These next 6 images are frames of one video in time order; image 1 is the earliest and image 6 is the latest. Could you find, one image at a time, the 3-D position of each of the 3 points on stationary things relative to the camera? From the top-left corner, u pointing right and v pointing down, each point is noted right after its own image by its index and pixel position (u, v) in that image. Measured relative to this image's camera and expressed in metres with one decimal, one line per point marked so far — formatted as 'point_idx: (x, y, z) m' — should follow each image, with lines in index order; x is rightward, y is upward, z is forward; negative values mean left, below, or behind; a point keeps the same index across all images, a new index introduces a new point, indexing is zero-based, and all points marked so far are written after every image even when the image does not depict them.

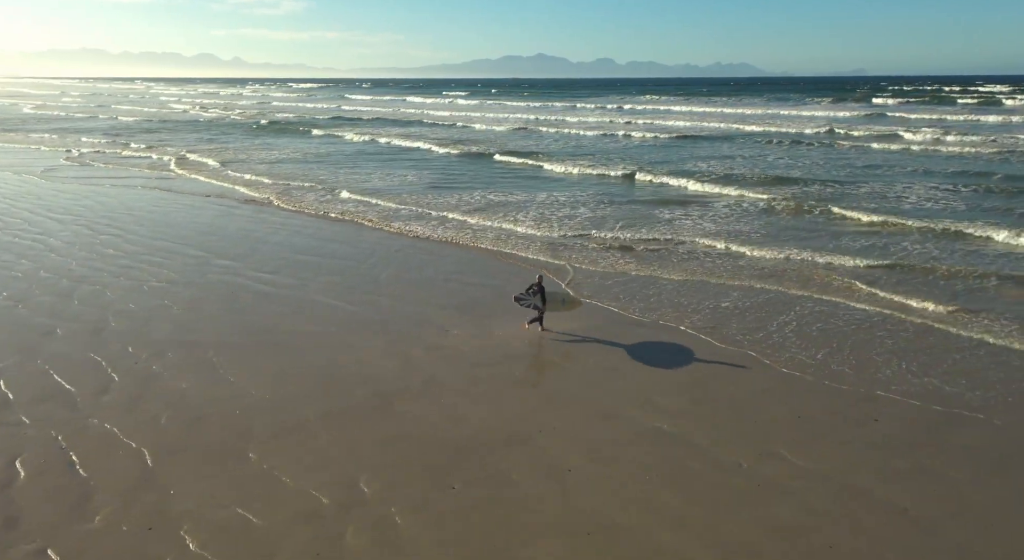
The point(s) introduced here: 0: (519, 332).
0: (+0.1, -0.7, +10.2) m
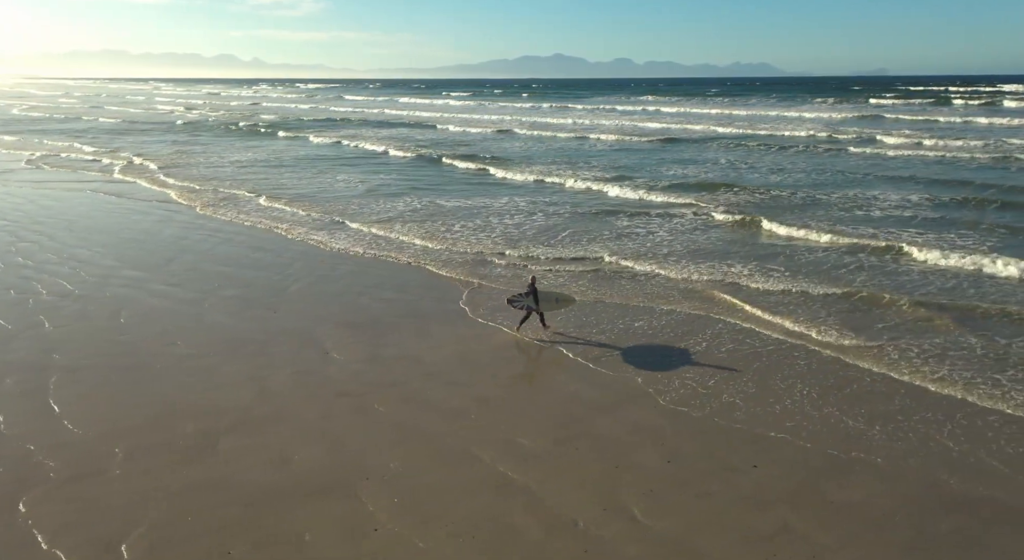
0: (-1.4, -1.0, +9.4) m
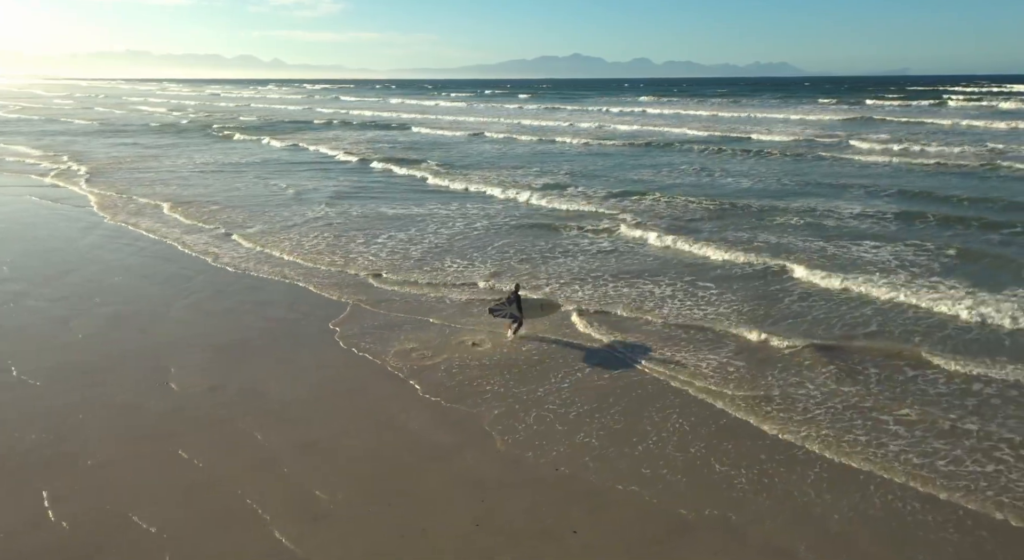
0: (-3.1, -1.2, +8.6) m
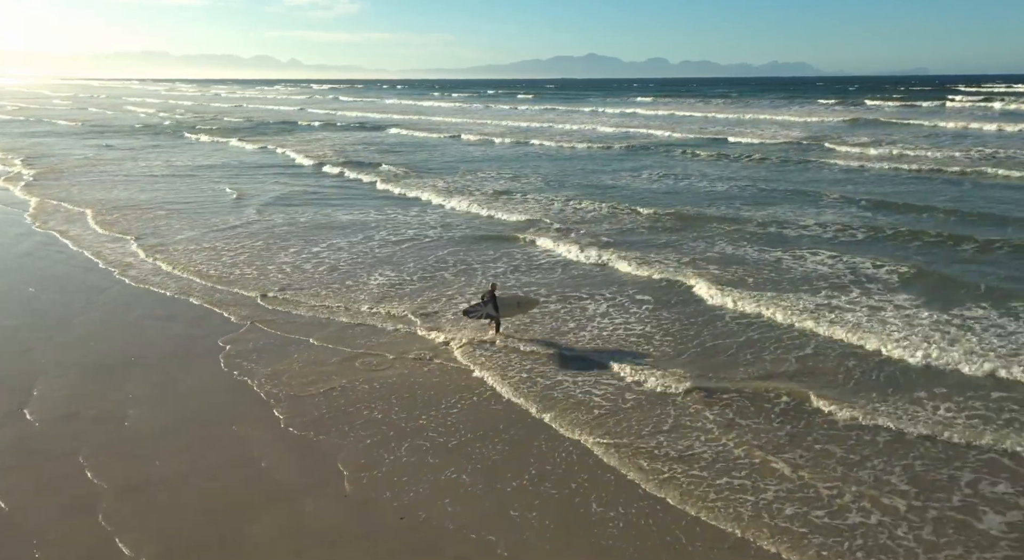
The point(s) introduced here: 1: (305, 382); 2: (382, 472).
0: (-4.4, -1.4, +8.0) m
1: (-2.5, -1.2, +8.6) m
2: (-1.3, -1.8, +6.9) m
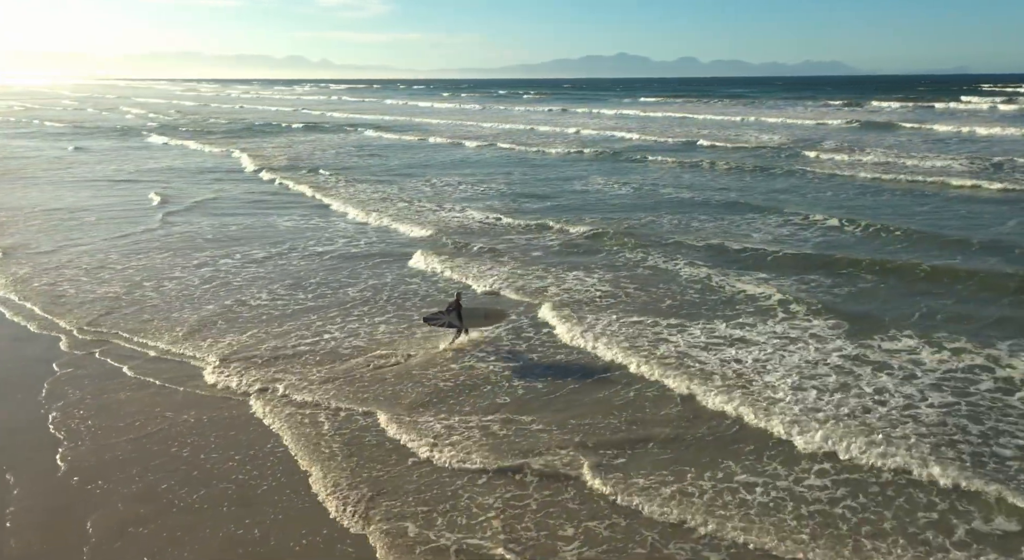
0: (-6.2, -1.7, +7.3) m
1: (-4.2, -1.5, +7.8) m
2: (-3.1, -2.1, +6.1) m
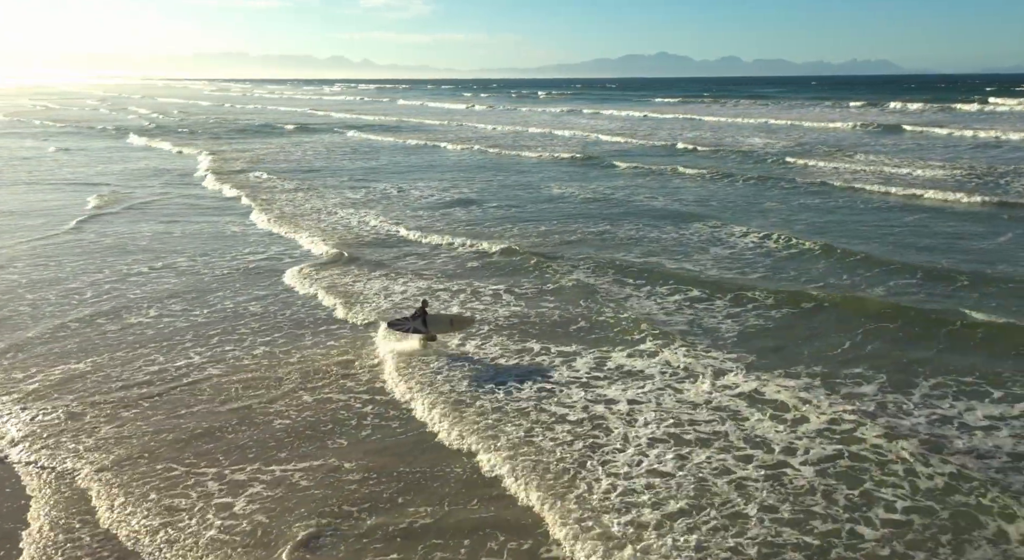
0: (-7.9, -1.9, +6.8) m
1: (-5.8, -1.7, +7.2) m
2: (-4.8, -2.3, +5.4) m
